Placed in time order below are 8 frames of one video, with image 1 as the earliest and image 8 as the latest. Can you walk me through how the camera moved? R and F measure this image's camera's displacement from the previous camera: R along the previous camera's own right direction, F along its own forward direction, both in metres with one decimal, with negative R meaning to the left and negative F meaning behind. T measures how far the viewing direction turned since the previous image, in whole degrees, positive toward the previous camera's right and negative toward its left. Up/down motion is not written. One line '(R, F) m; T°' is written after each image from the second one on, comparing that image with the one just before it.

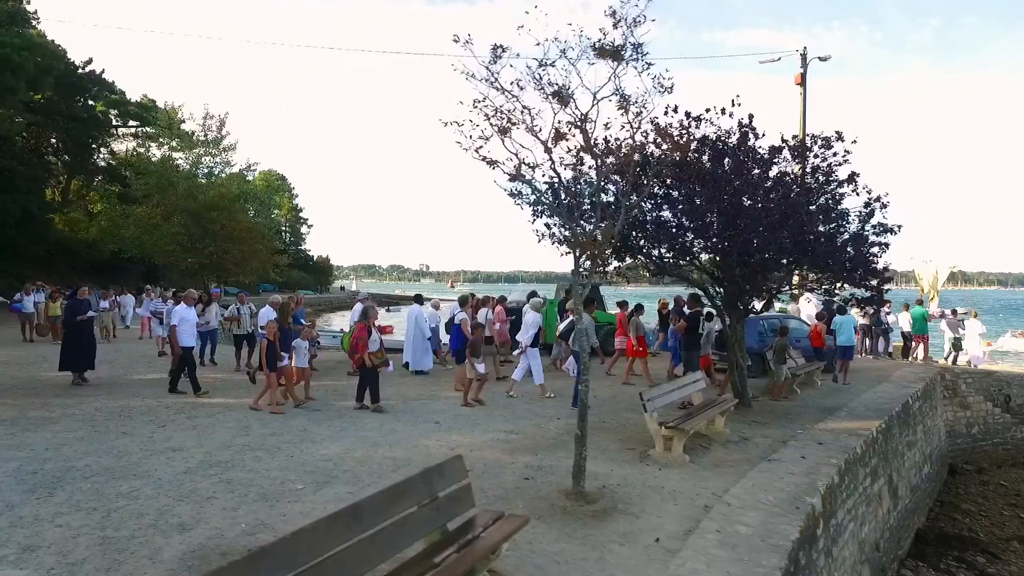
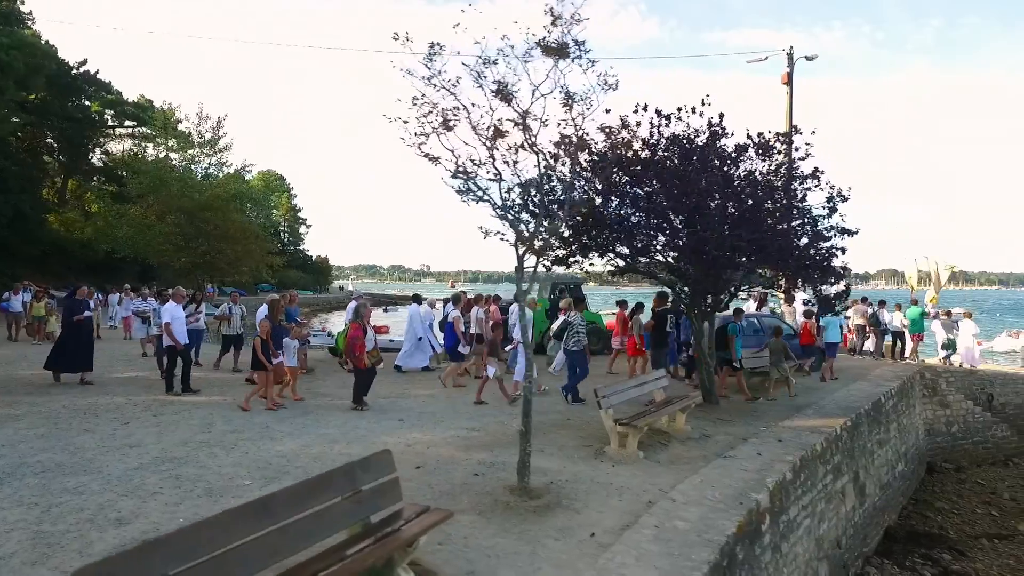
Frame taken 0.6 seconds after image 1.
(+0.5, 0.0) m; 0°
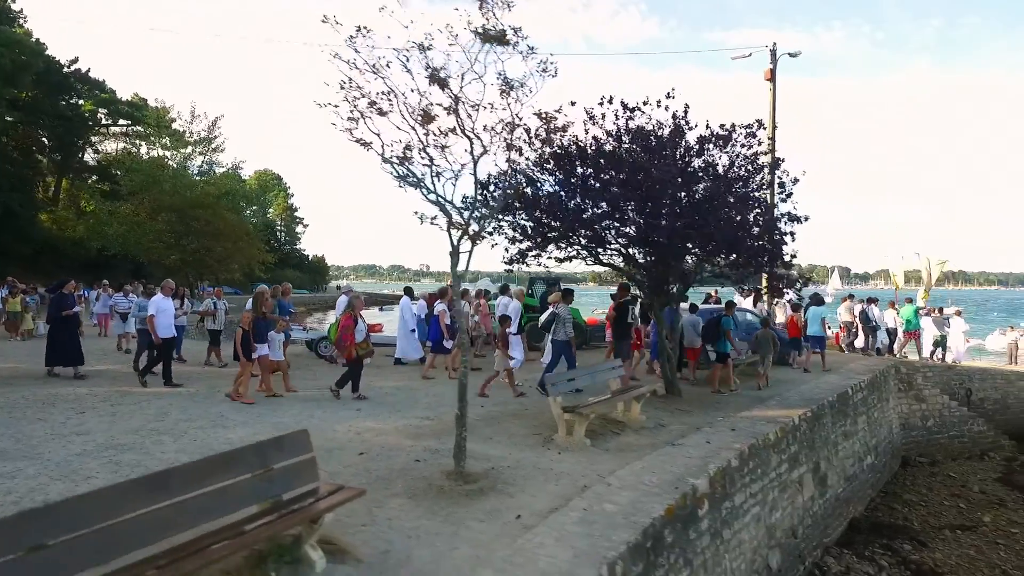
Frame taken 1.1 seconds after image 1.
(+0.6, 0.0) m; 0°
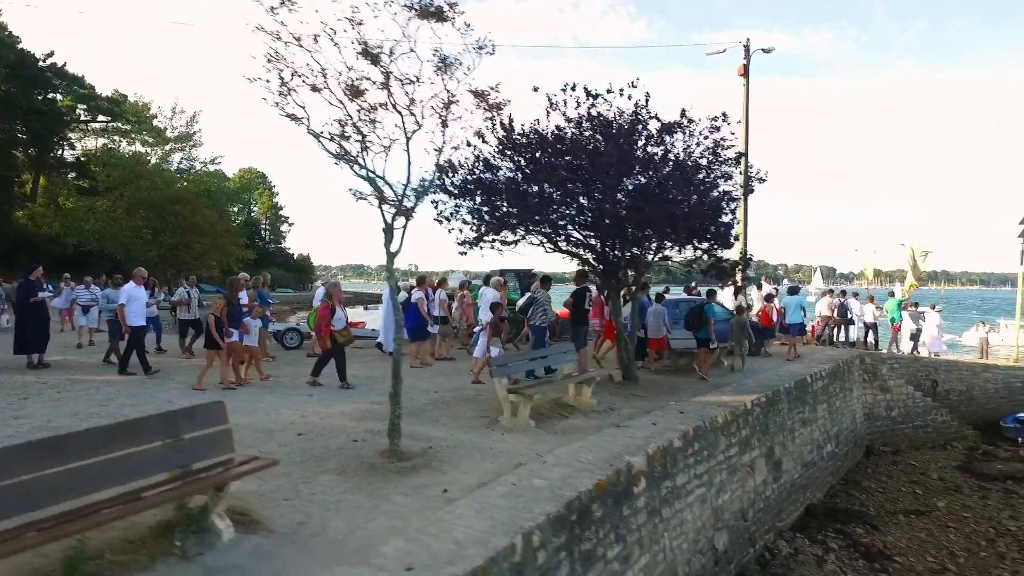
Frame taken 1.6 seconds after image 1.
(+0.5, 0.0) m; +1°
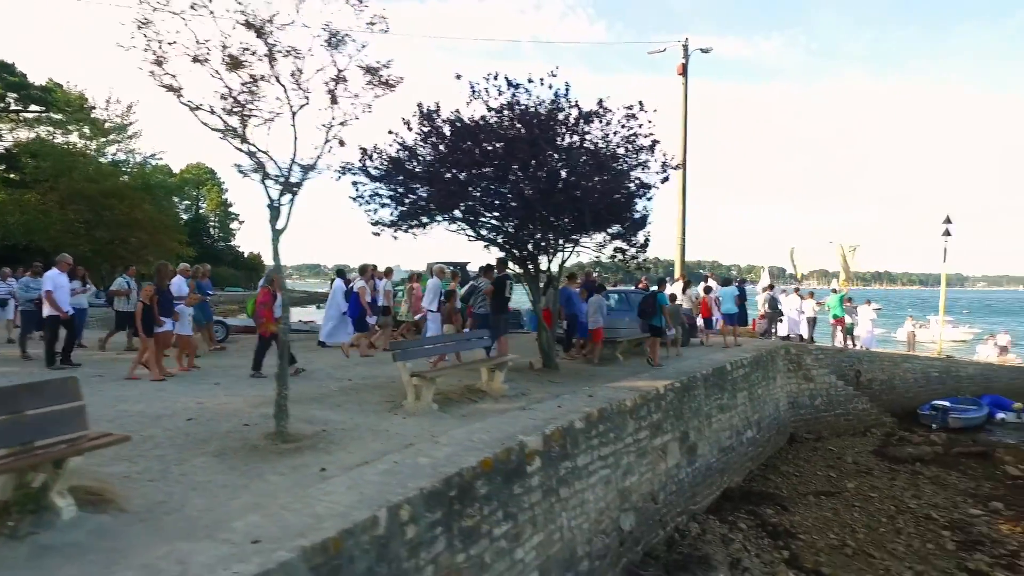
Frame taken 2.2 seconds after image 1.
(+0.6, 0.0) m; +4°
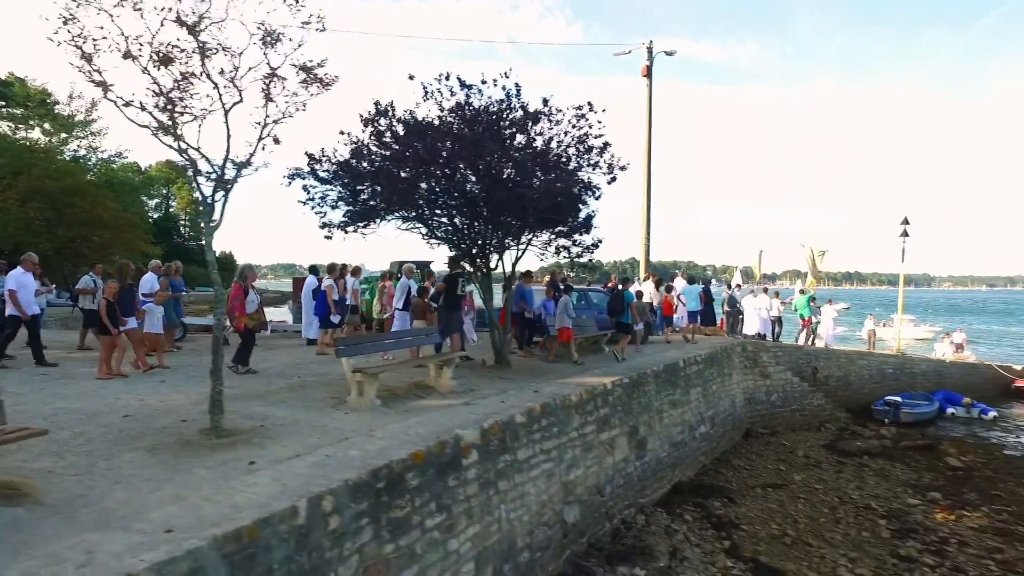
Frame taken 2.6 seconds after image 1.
(+0.4, -0.1) m; +2°
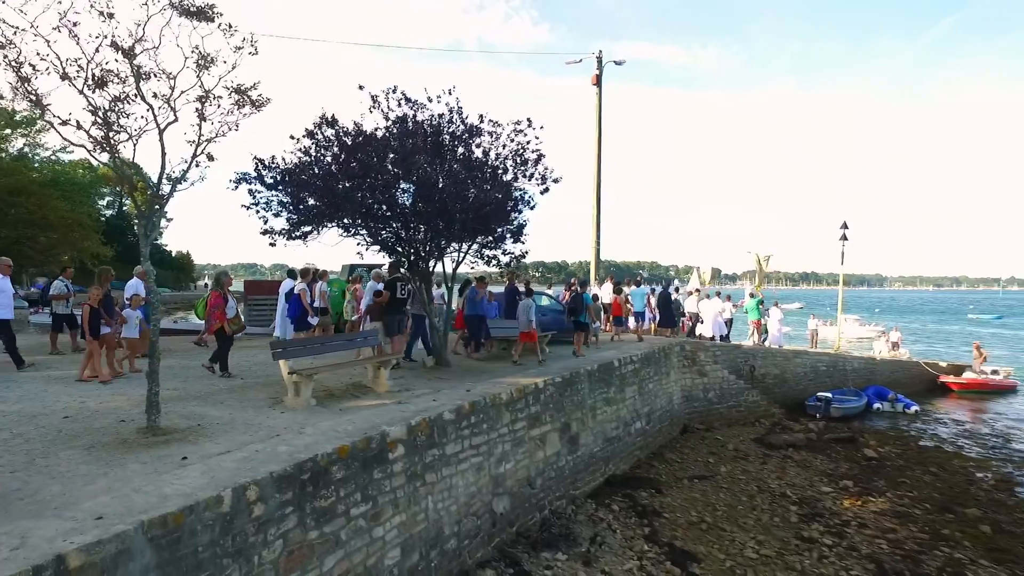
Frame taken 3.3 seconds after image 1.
(+0.4, -0.5) m; +3°
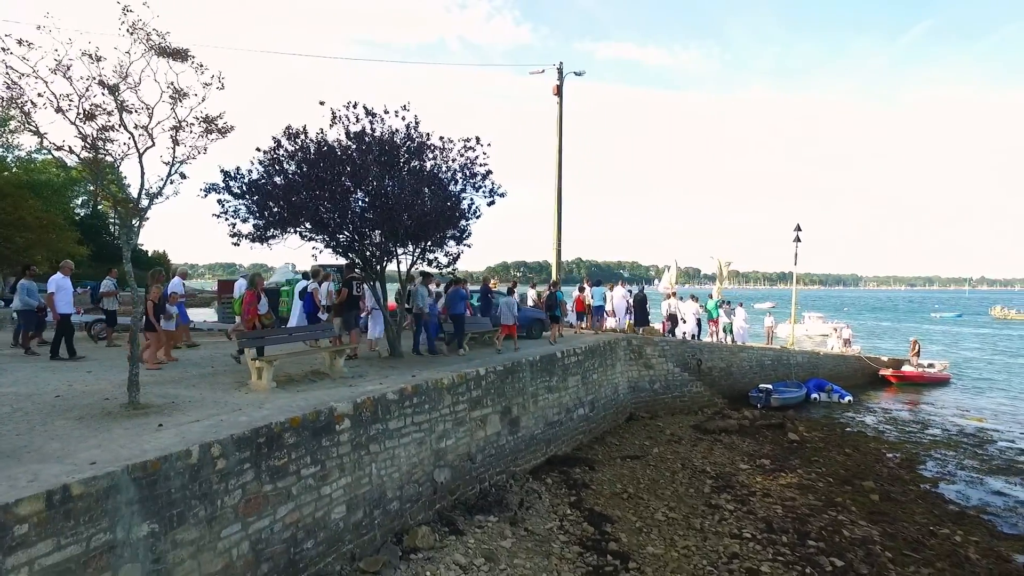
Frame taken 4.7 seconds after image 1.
(+0.6, -1.2) m; +2°
